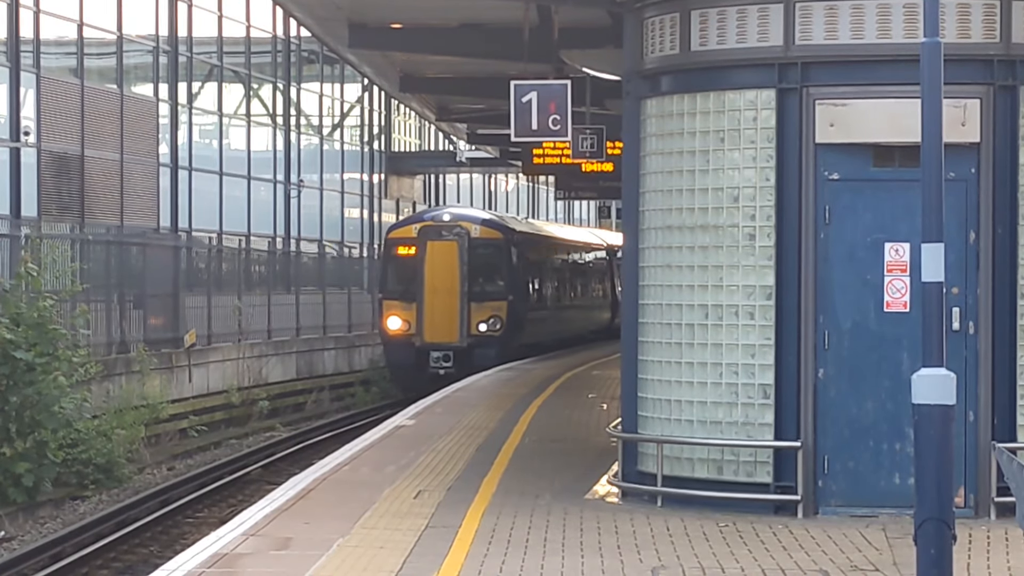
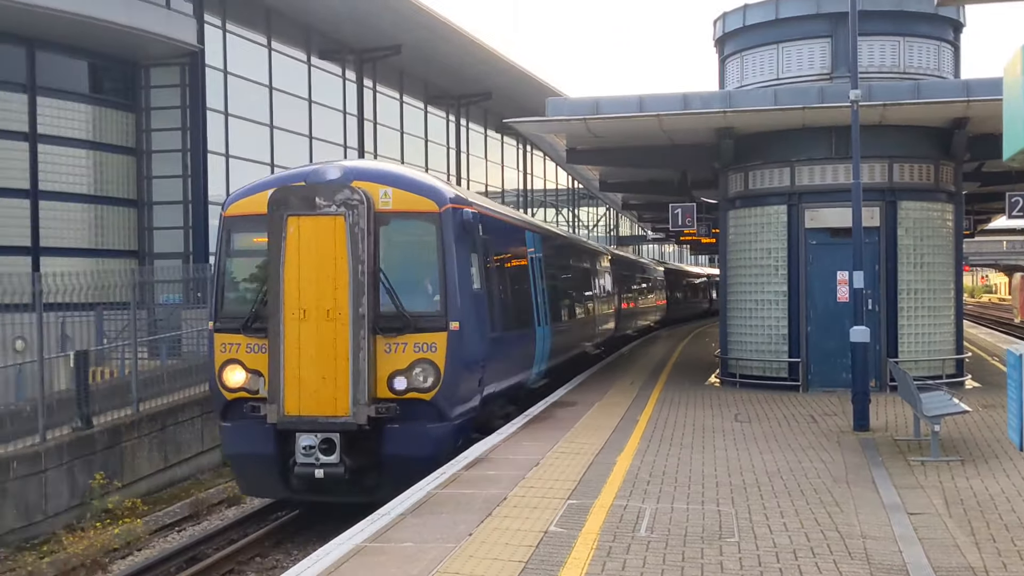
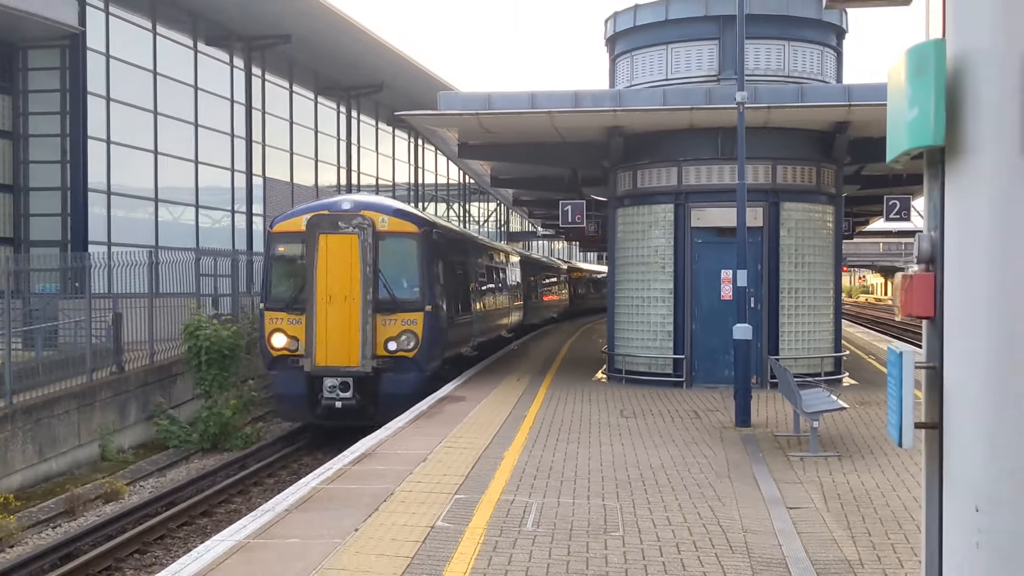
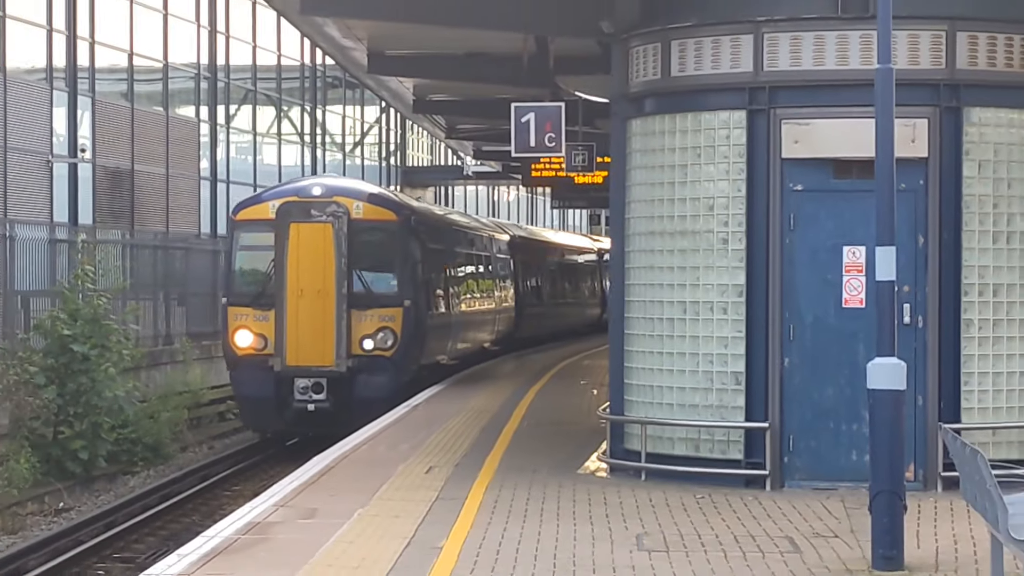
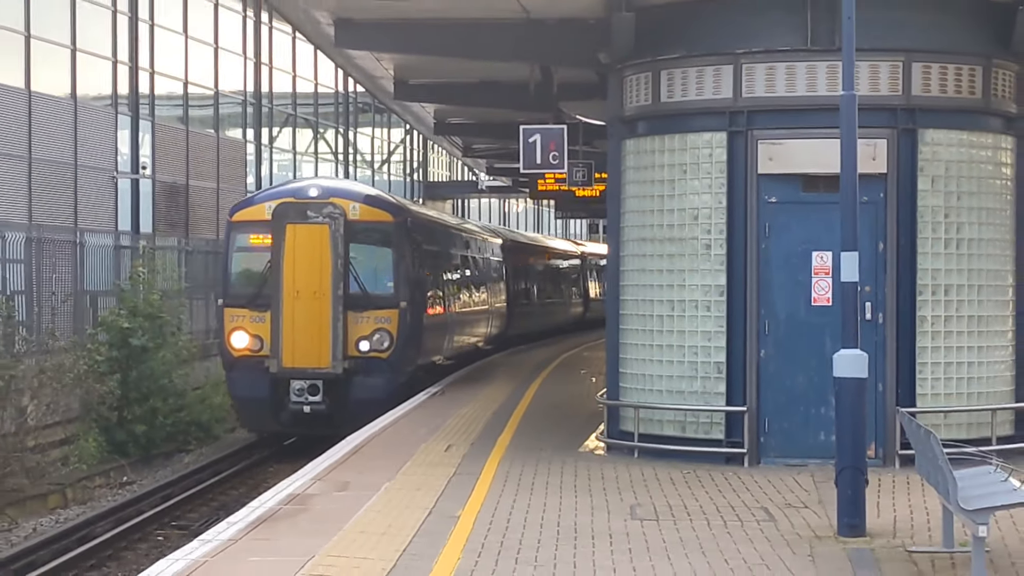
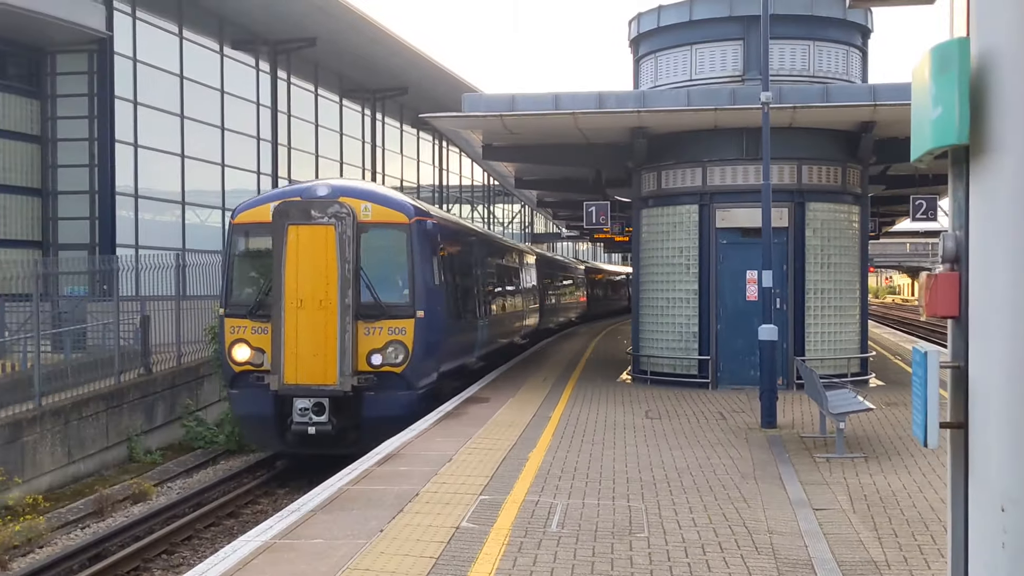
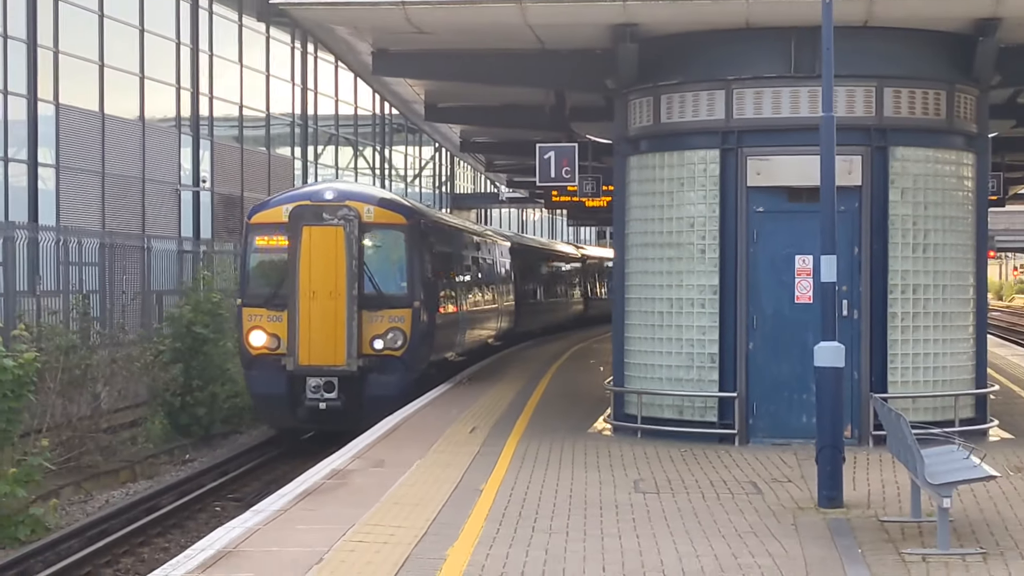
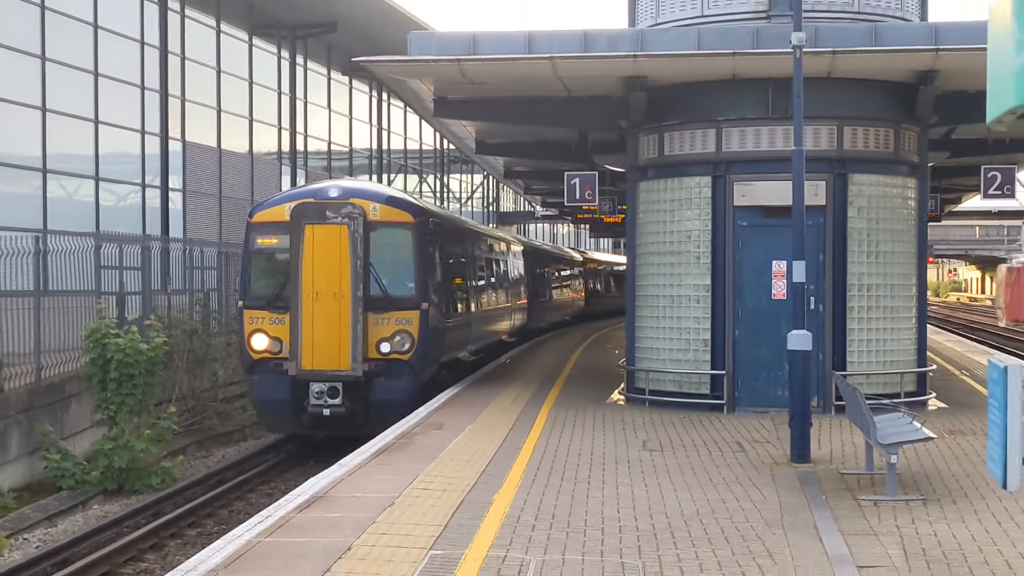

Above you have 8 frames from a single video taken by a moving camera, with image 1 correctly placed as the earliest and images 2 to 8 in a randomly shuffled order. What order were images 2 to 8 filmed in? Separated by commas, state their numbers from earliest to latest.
4, 5, 7, 8, 3, 6, 2
